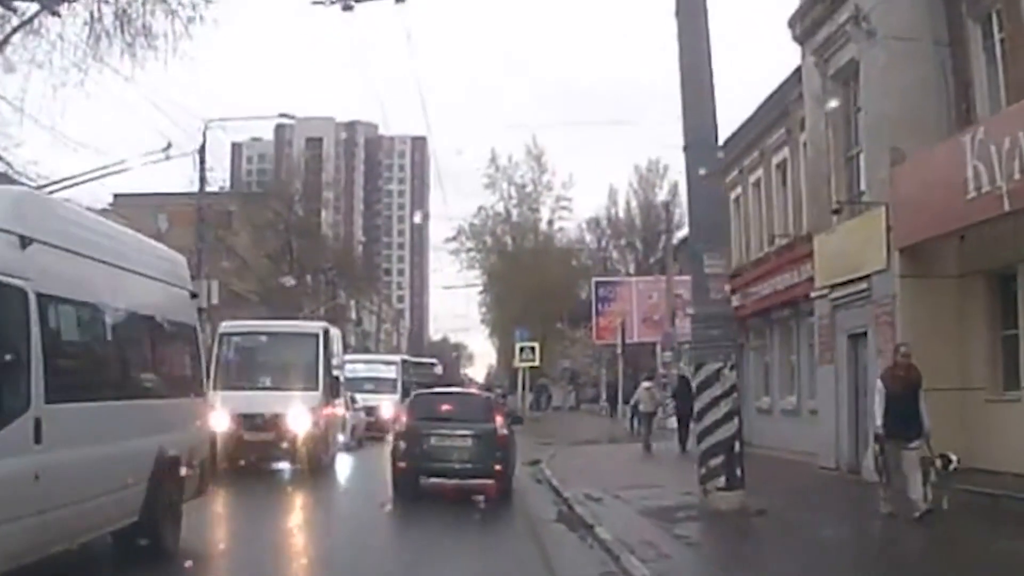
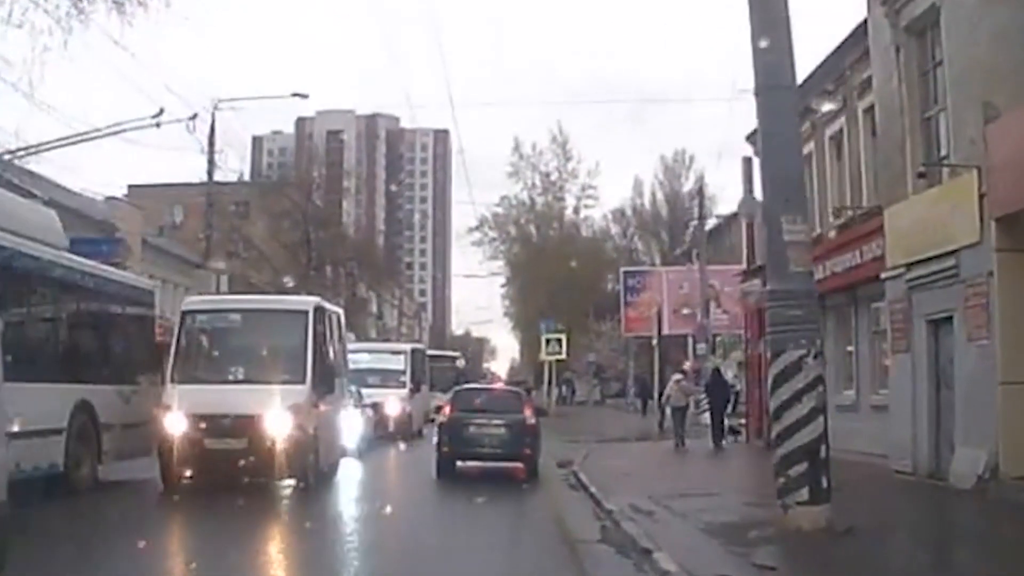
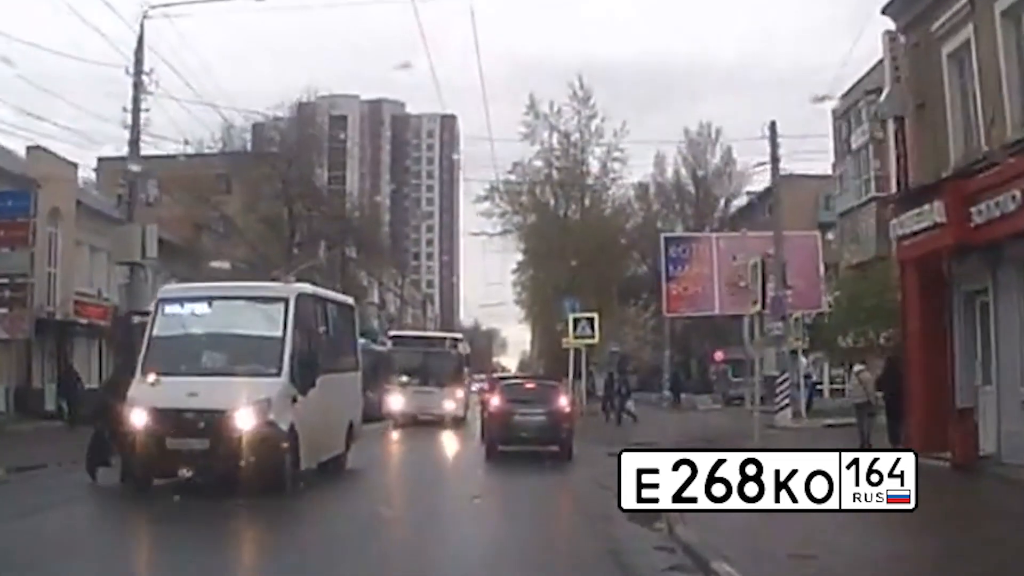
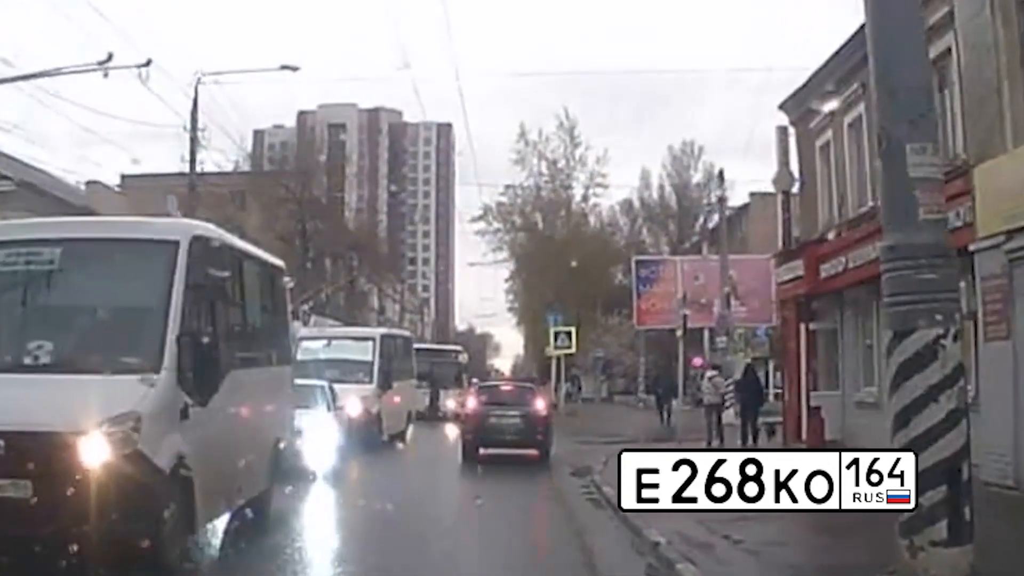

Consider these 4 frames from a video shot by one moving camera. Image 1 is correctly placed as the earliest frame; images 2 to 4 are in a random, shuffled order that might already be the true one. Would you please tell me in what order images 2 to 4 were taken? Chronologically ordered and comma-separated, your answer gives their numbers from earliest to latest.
2, 4, 3
